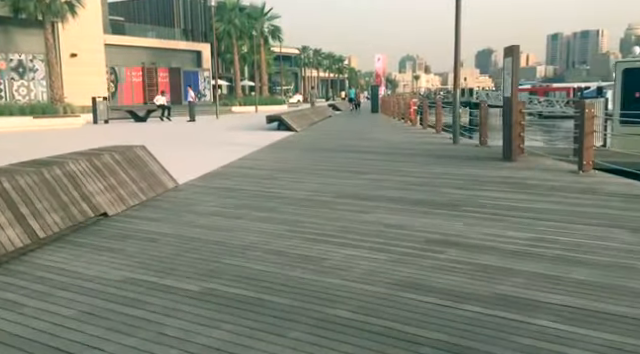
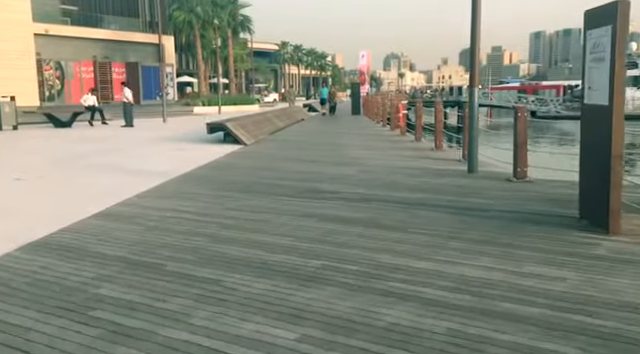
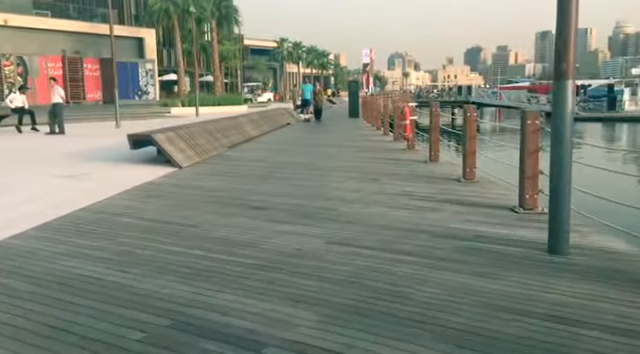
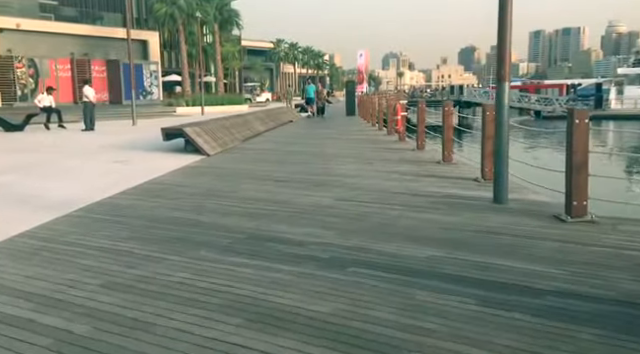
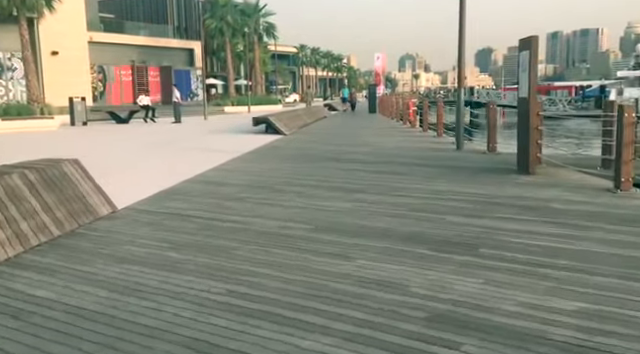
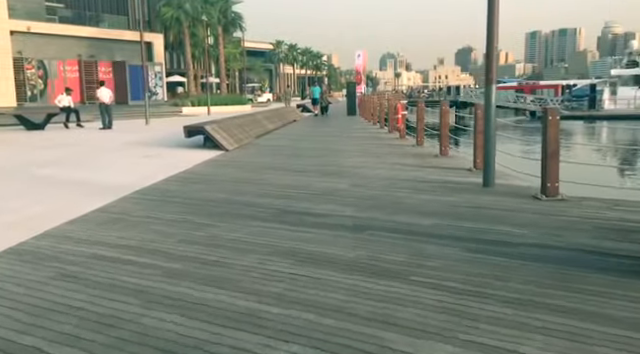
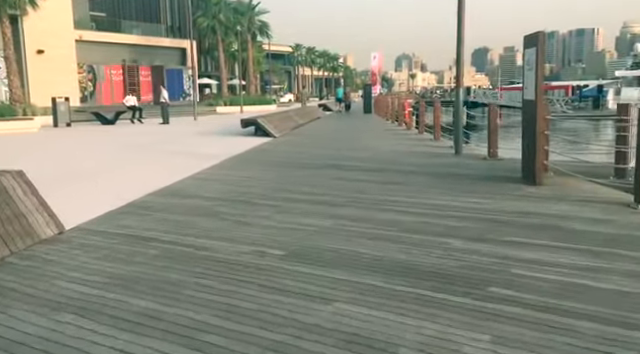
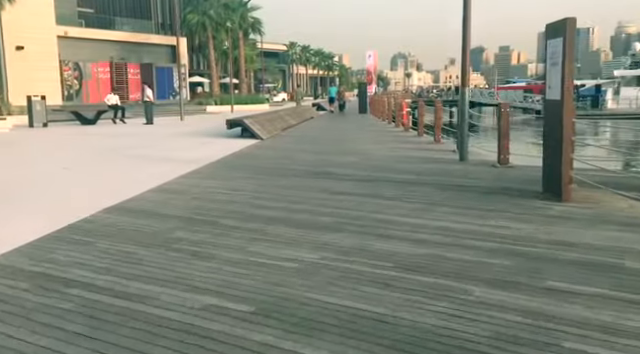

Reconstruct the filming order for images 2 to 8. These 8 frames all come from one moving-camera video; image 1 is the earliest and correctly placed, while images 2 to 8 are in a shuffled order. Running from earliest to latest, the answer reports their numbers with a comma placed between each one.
5, 7, 8, 2, 6, 4, 3
